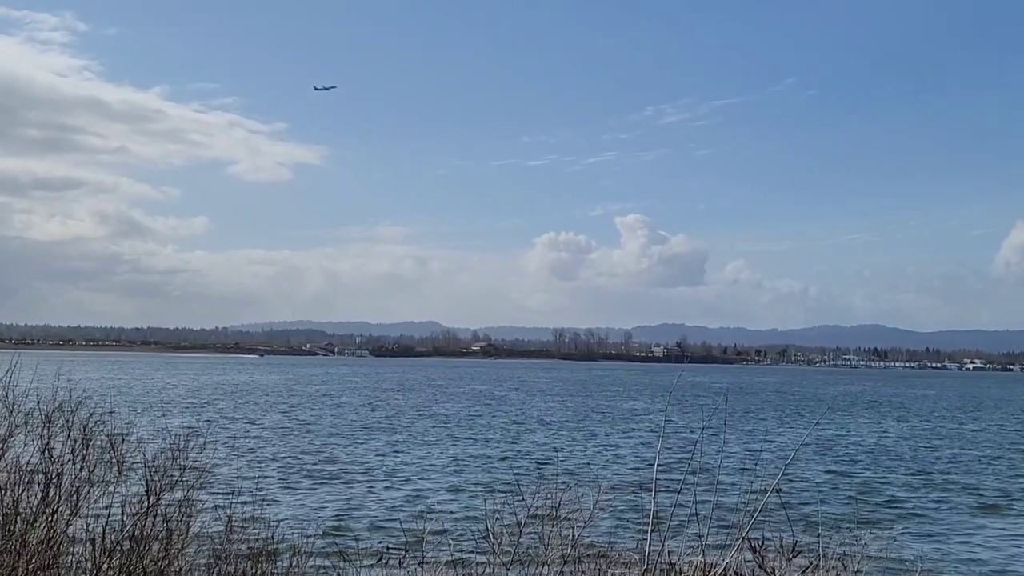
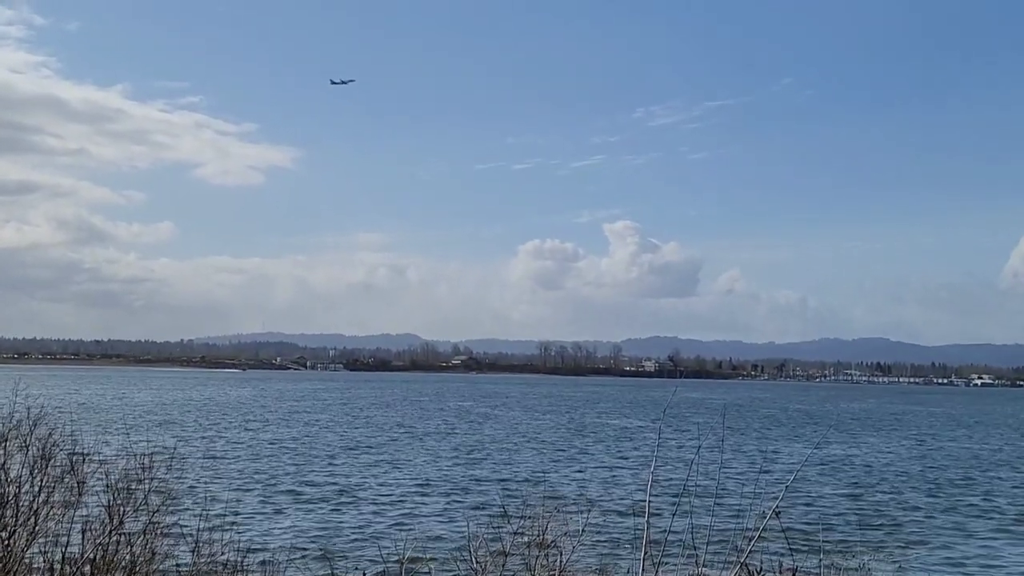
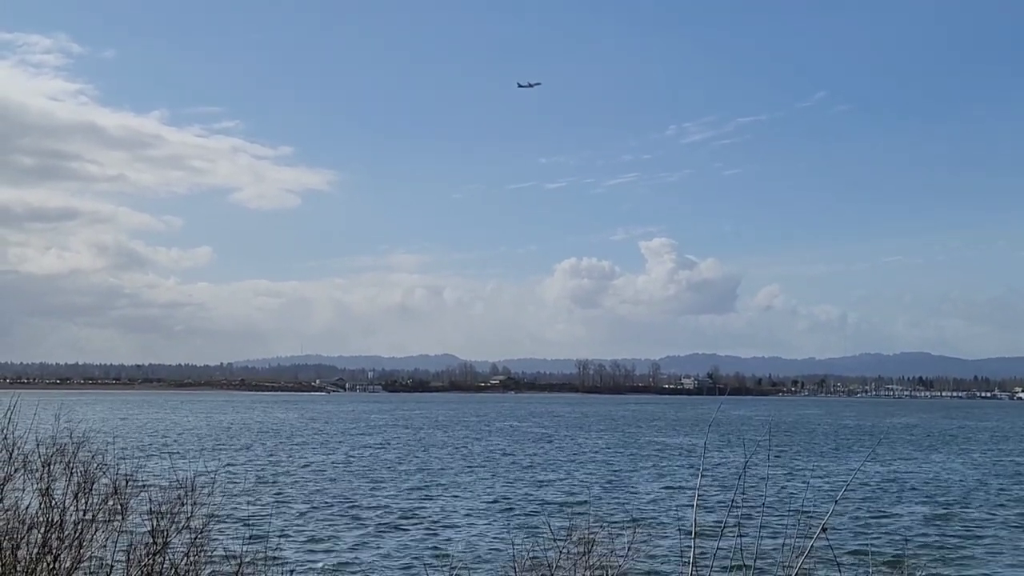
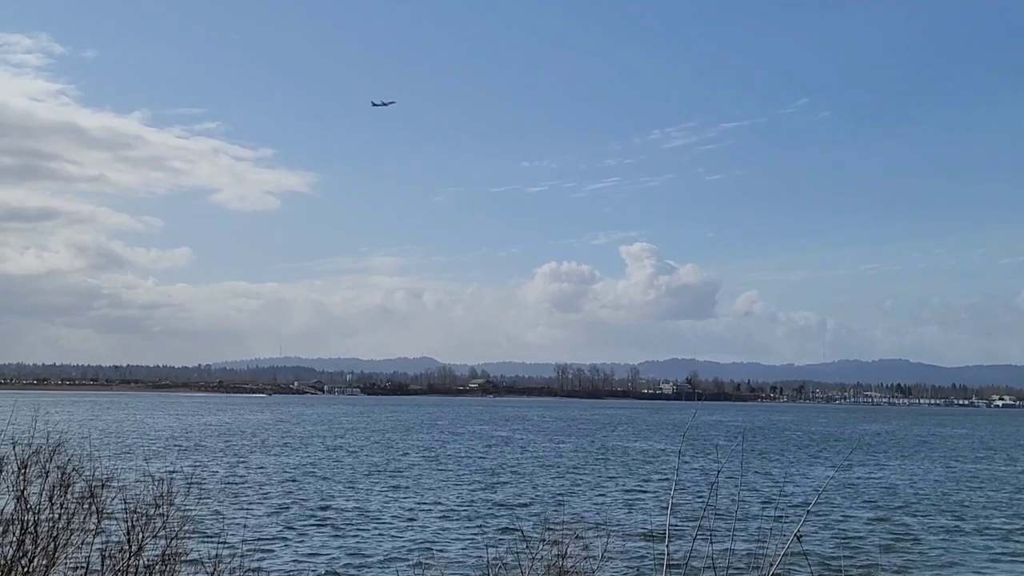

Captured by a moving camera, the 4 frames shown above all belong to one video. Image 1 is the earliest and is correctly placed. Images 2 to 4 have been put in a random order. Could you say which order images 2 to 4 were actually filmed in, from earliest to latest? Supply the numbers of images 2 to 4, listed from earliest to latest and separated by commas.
2, 4, 3
